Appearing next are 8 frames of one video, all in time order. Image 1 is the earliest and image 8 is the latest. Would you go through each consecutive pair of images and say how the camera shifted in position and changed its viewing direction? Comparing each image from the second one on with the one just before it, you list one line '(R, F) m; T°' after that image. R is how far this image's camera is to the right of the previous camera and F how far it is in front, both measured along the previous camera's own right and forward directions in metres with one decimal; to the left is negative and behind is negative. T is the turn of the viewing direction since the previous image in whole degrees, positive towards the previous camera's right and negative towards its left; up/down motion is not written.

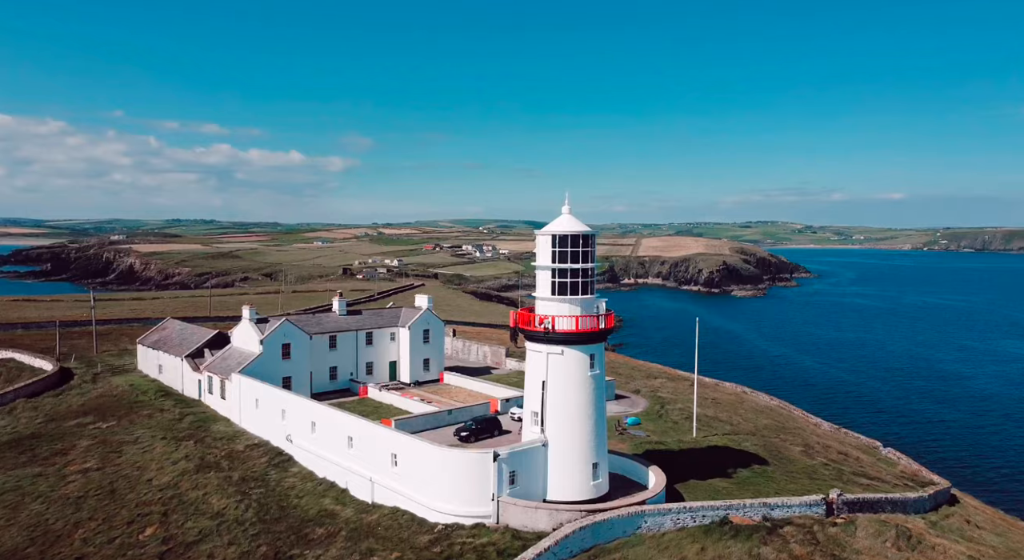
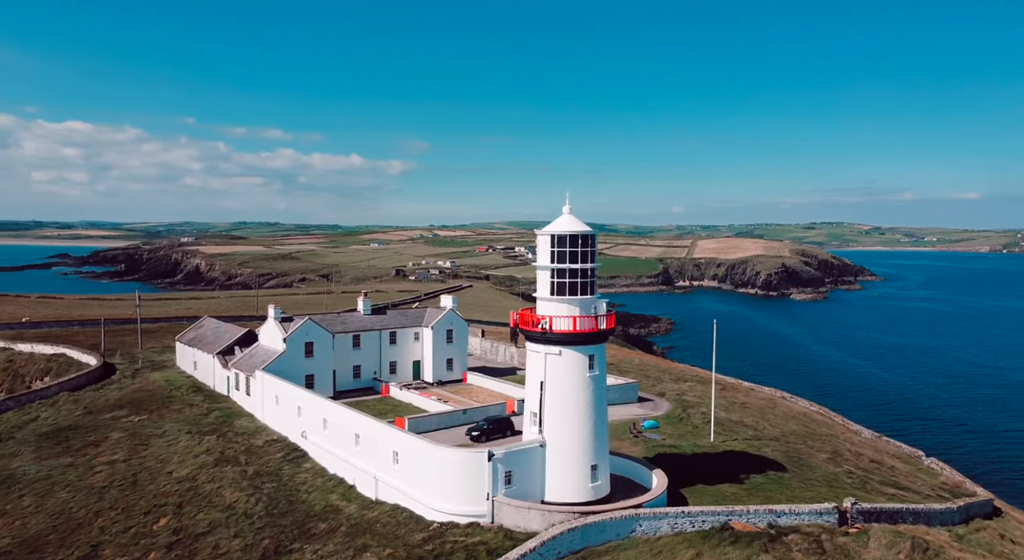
(+2.0, +0.1) m; -4°
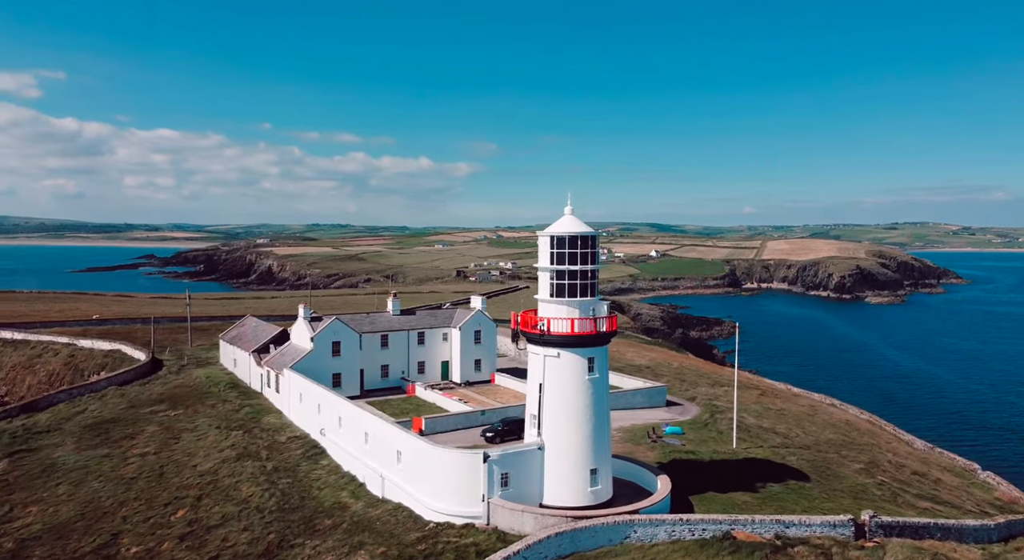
(+2.3, +0.2) m; -5°
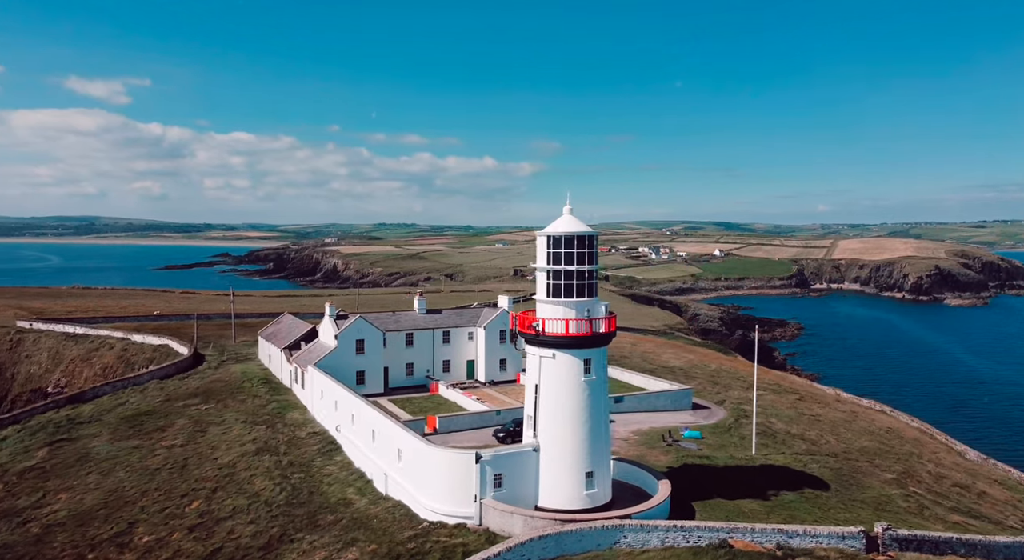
(+2.3, +0.2) m; -5°
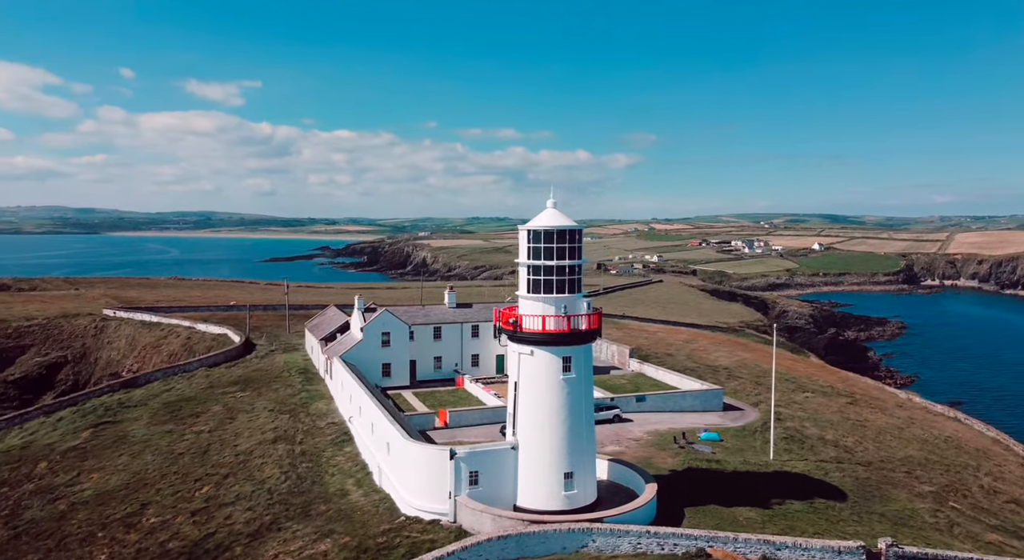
(+3.7, +0.7) m; -7°
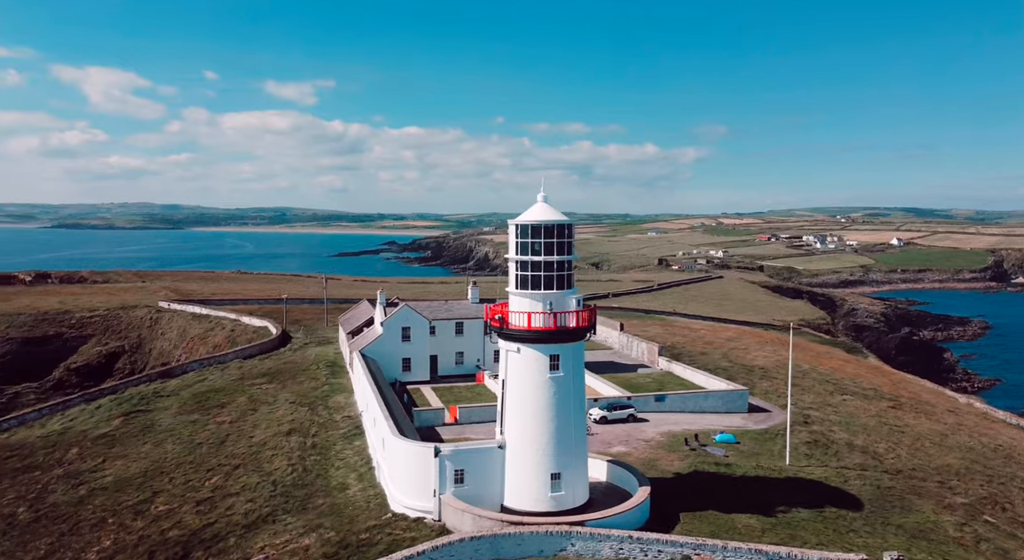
(+2.5, +0.6) m; -5°
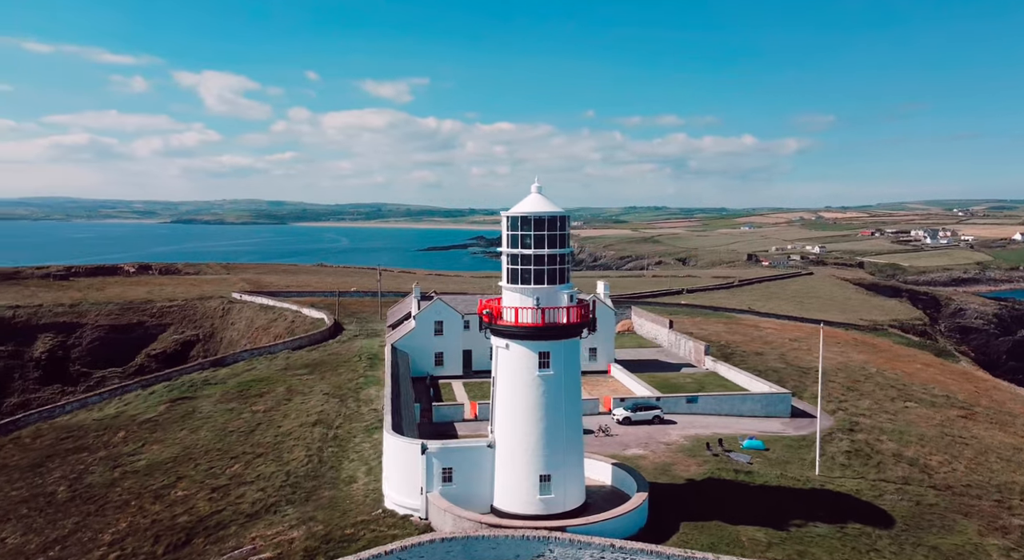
(+3.1, +1.1) m; -7°
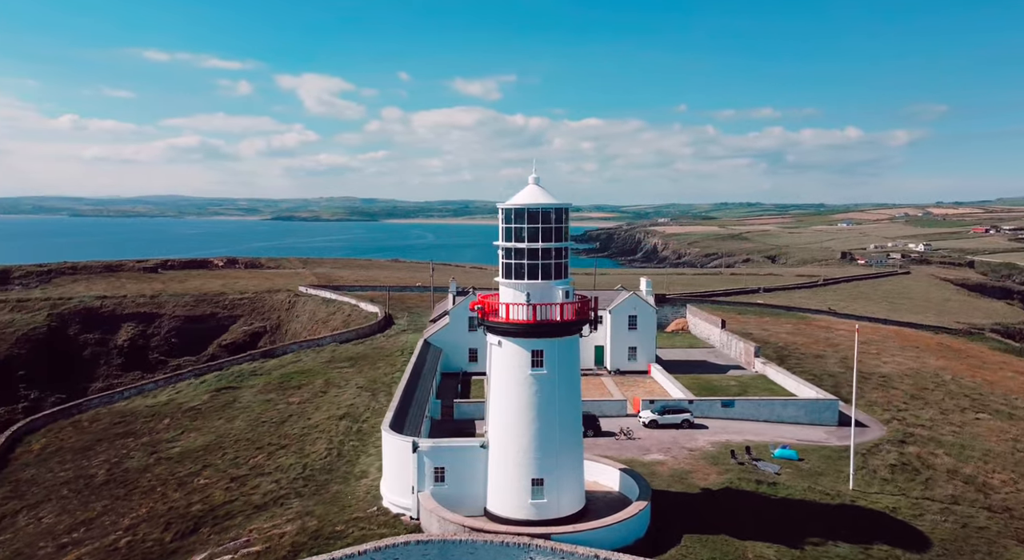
(+2.8, +1.1) m; -7°
